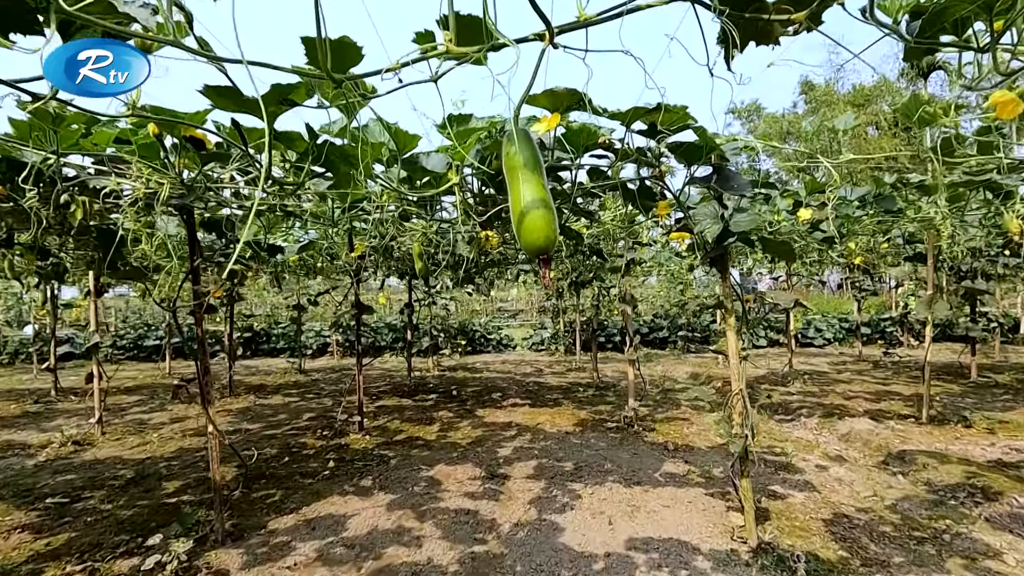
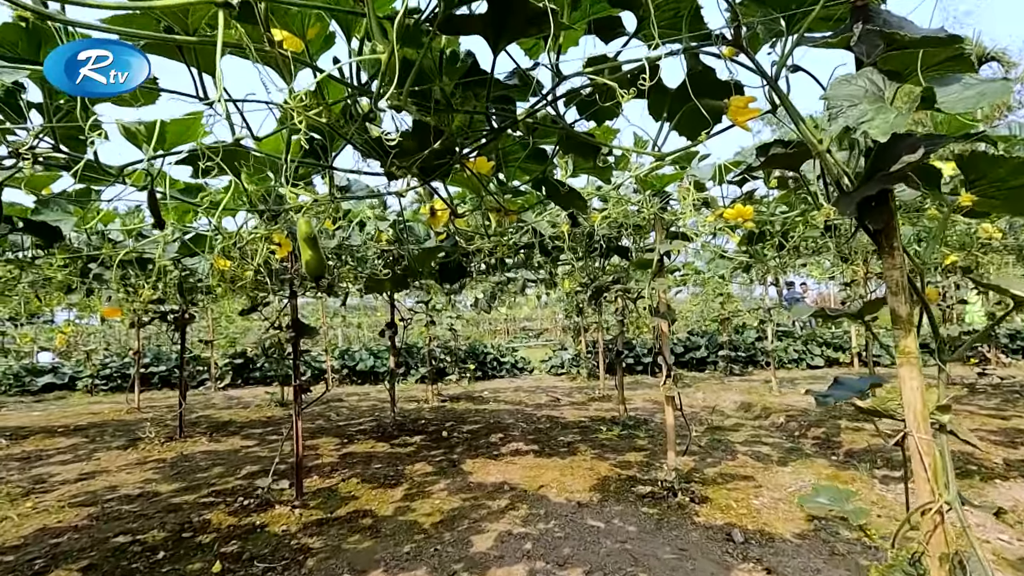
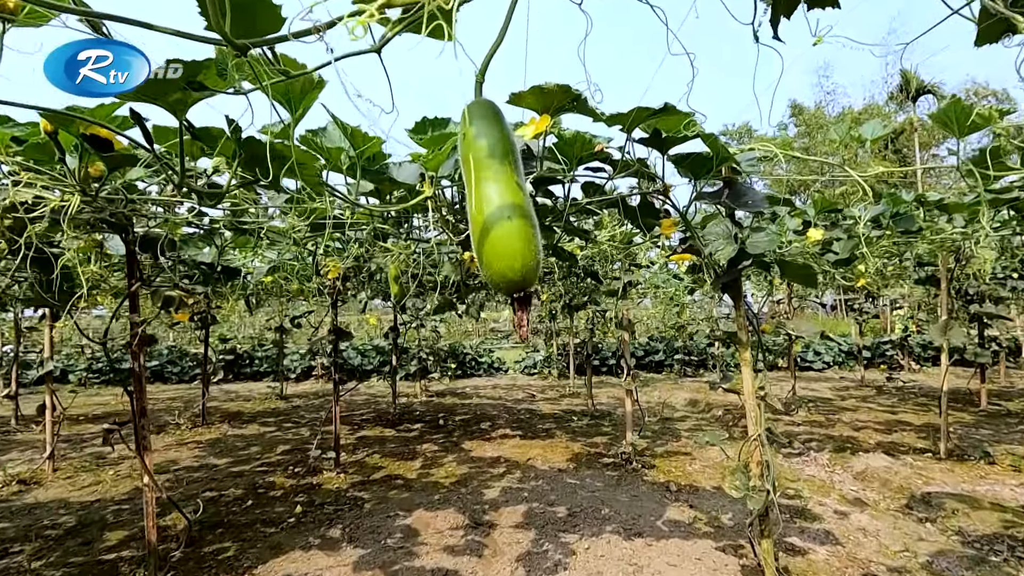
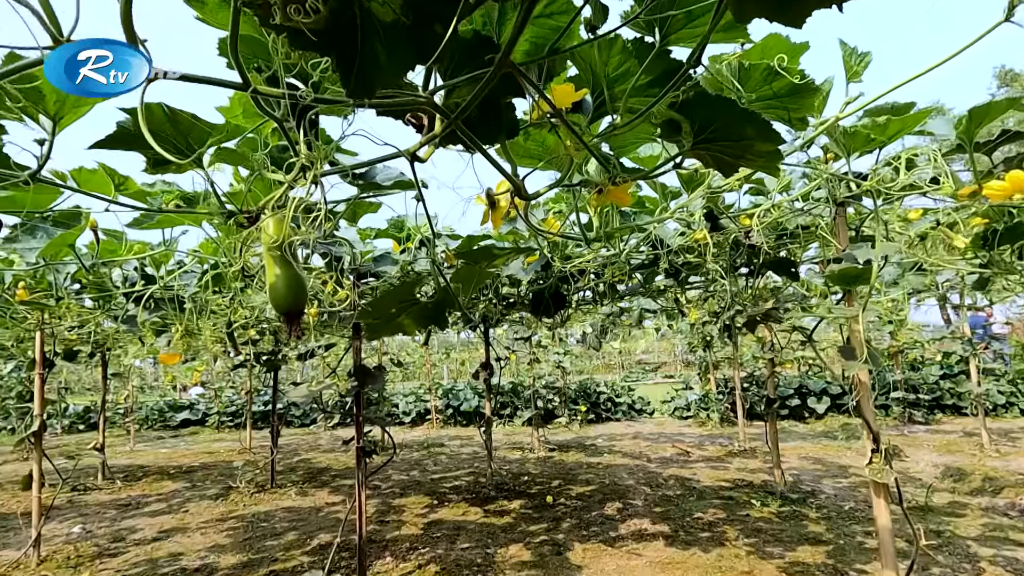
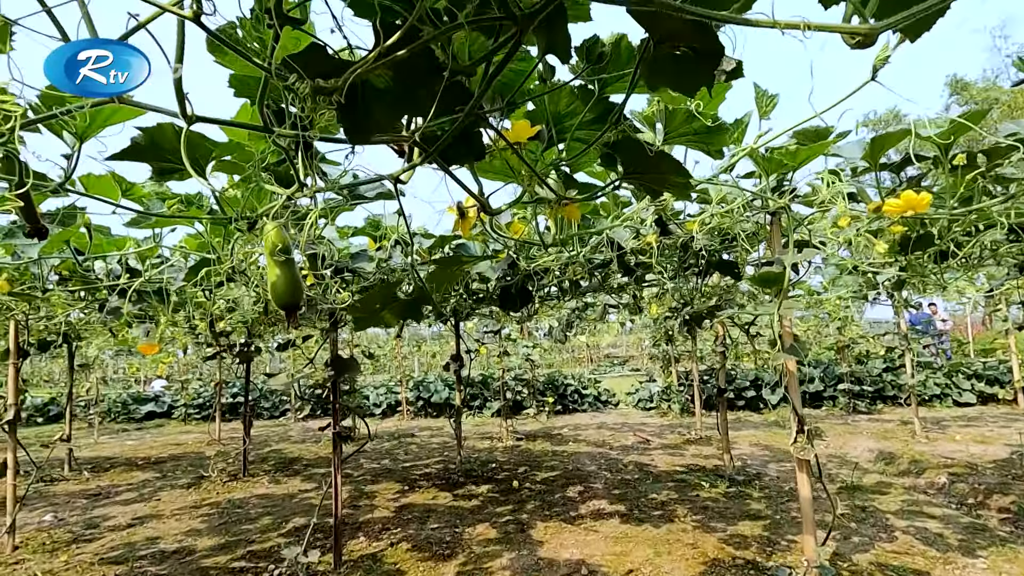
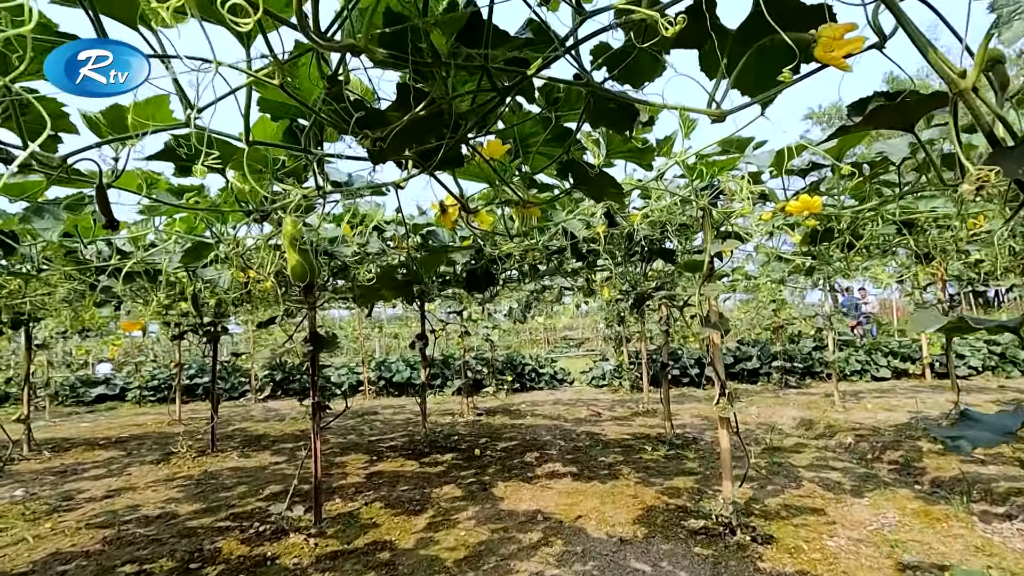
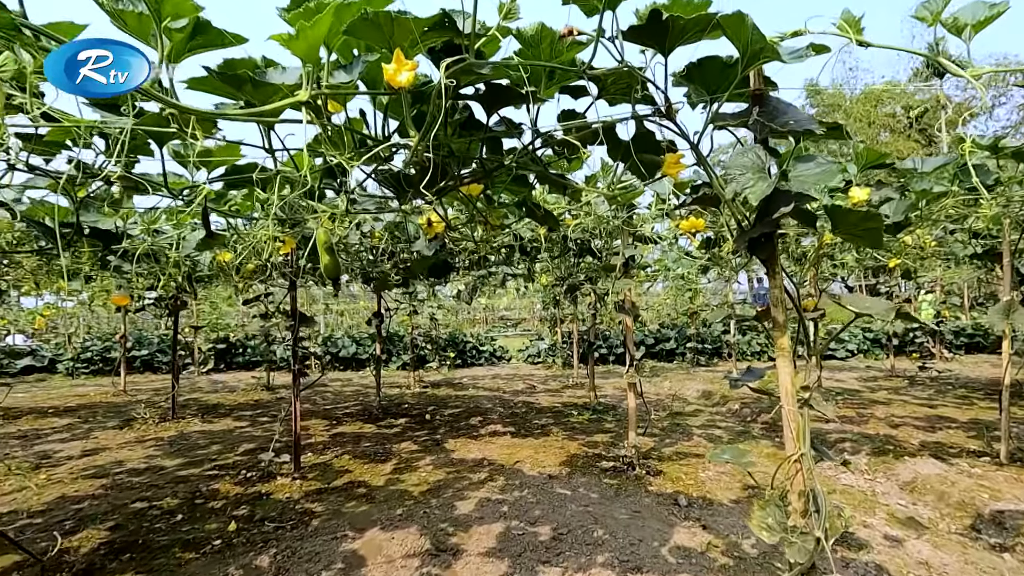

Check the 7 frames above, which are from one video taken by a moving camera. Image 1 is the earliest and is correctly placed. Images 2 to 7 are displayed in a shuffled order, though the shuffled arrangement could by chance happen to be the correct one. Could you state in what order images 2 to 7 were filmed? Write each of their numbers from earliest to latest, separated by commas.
3, 7, 2, 6, 5, 4
